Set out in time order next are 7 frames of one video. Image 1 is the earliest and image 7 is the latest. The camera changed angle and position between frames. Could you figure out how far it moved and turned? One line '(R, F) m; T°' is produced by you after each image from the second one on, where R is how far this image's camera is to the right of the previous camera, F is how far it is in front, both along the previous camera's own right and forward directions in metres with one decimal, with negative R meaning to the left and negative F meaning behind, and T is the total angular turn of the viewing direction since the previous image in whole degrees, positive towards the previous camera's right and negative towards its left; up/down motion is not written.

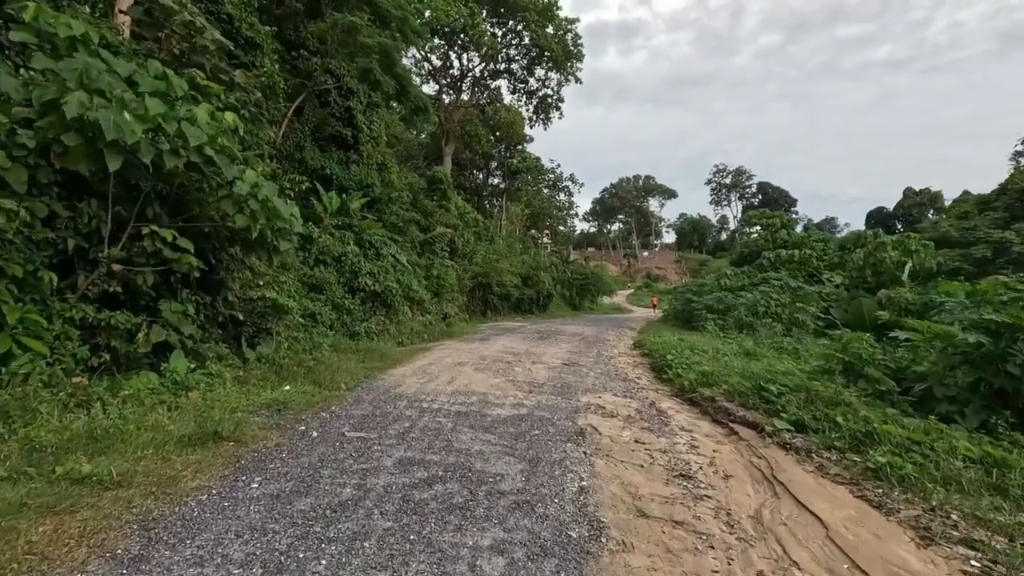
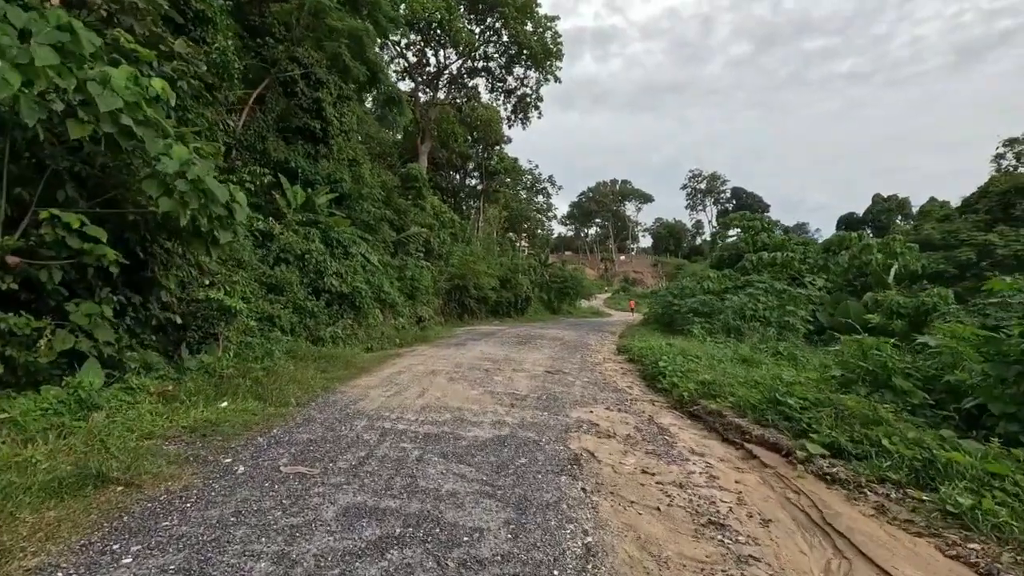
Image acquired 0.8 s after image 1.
(0.0, +0.6) m; +2°
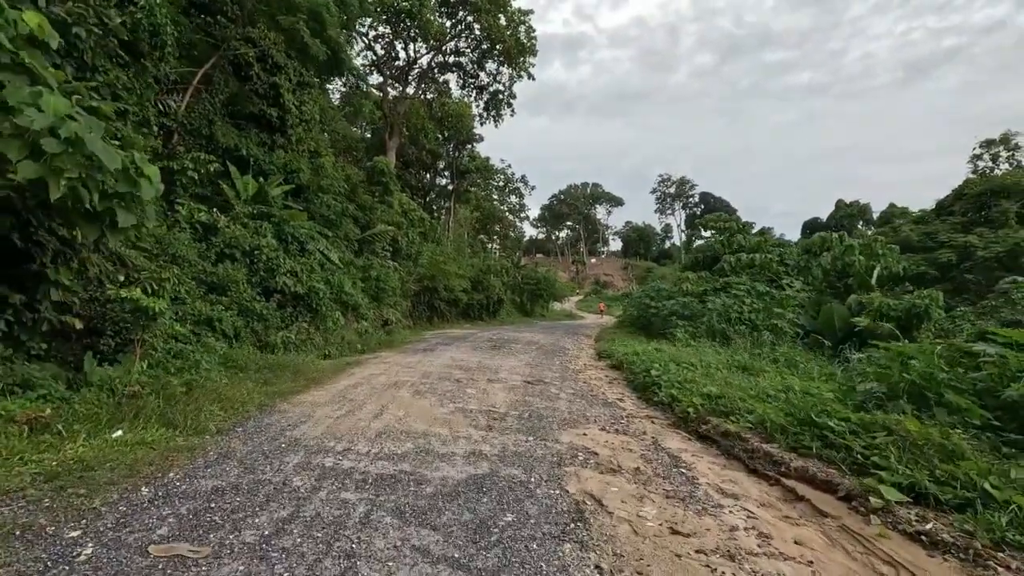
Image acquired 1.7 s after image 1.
(0.0, +0.8) m; +3°
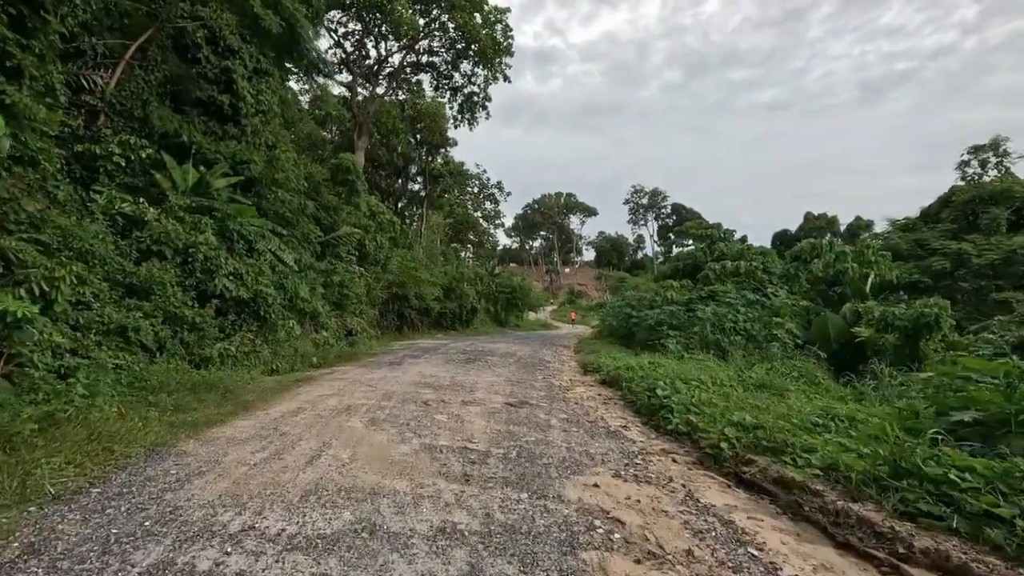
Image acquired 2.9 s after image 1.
(-0.1, +1.0) m; +3°
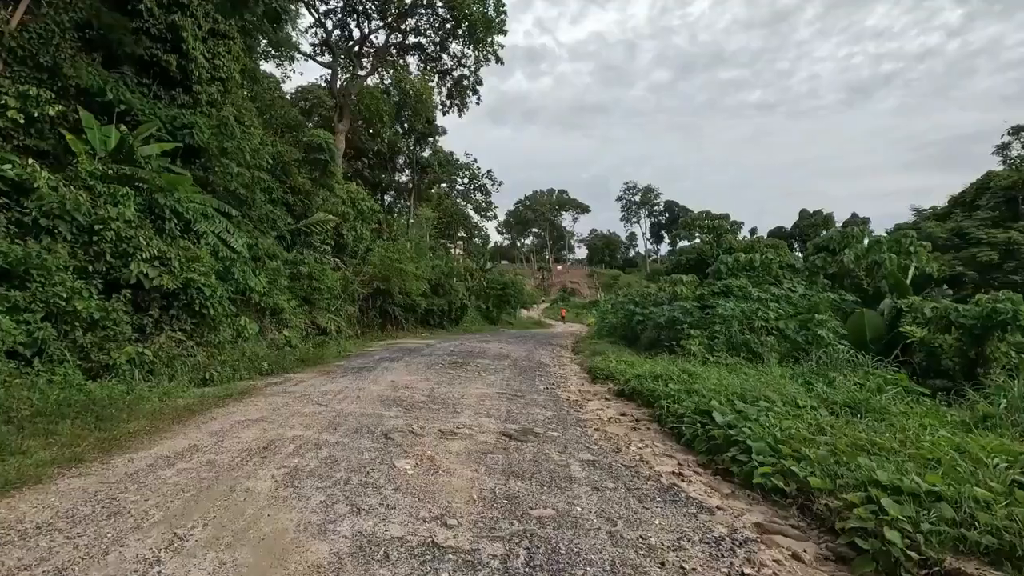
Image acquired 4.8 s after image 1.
(-0.1, +1.5) m; +1°
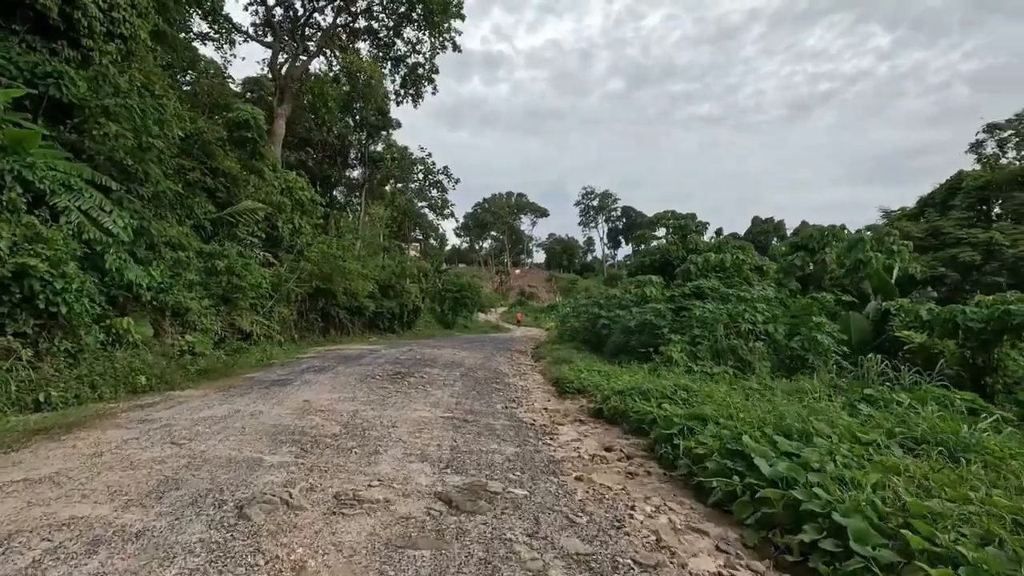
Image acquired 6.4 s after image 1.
(+0.1, +1.3) m; +4°
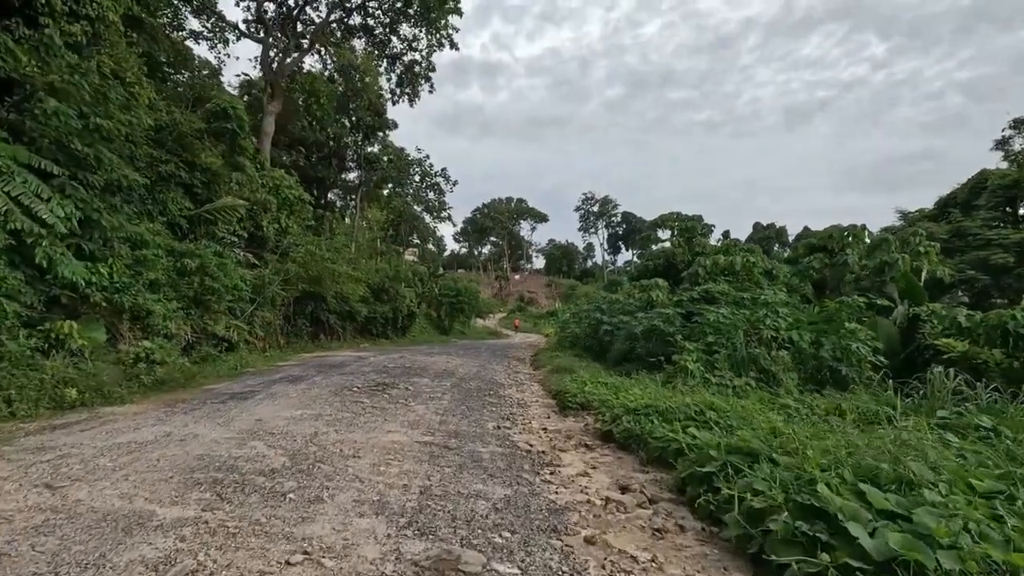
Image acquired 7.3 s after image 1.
(0.0, +0.8) m; 0°
